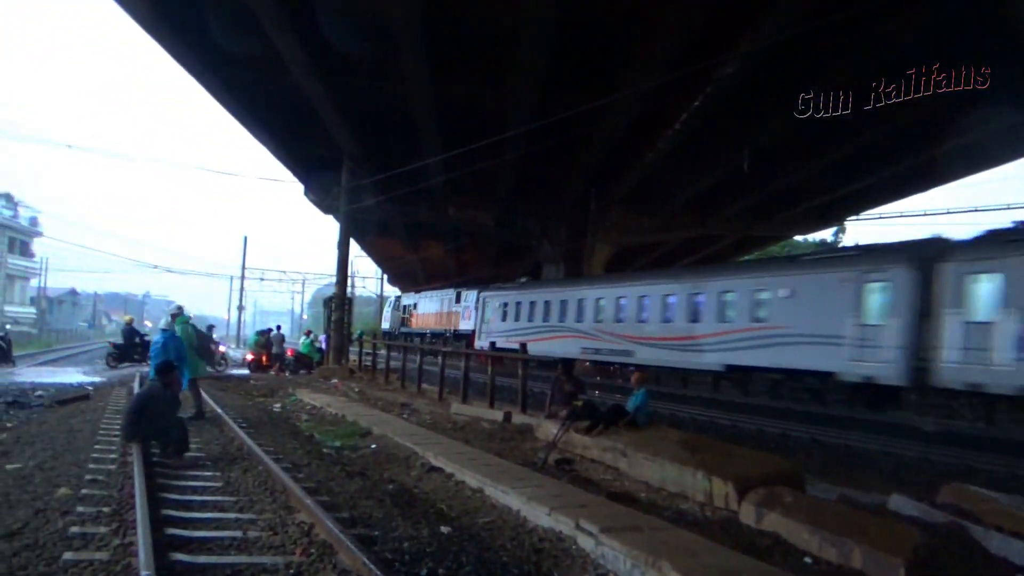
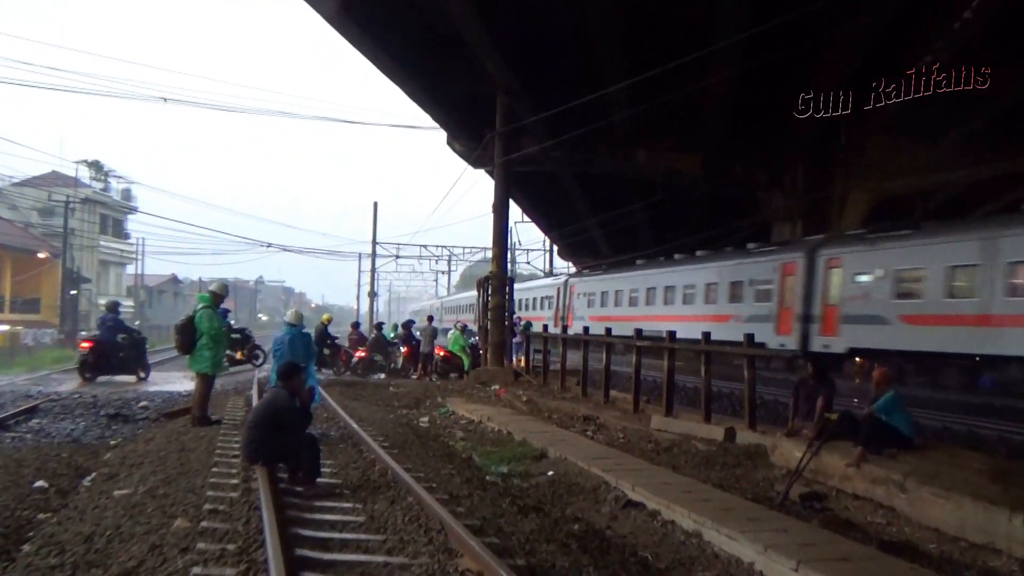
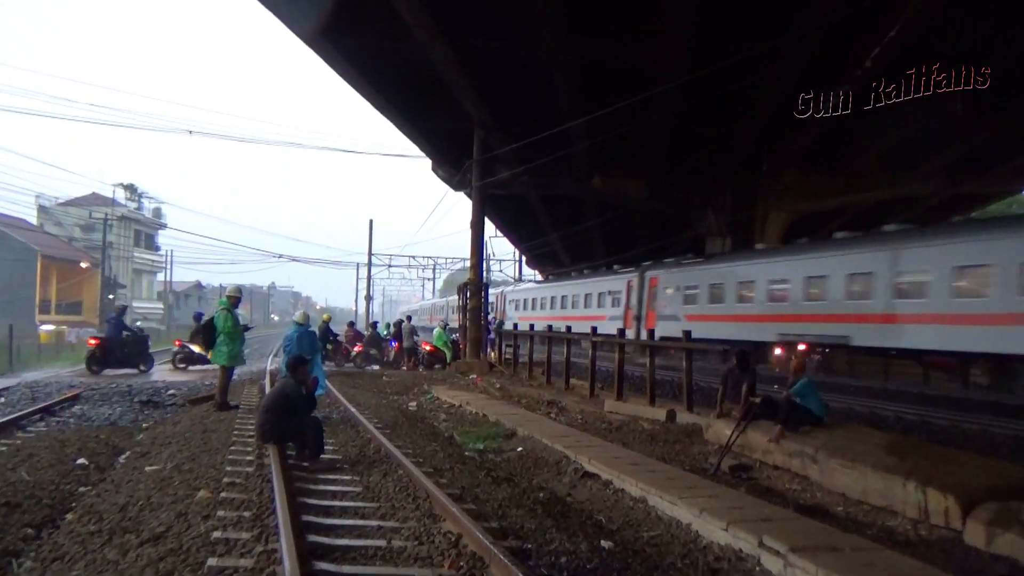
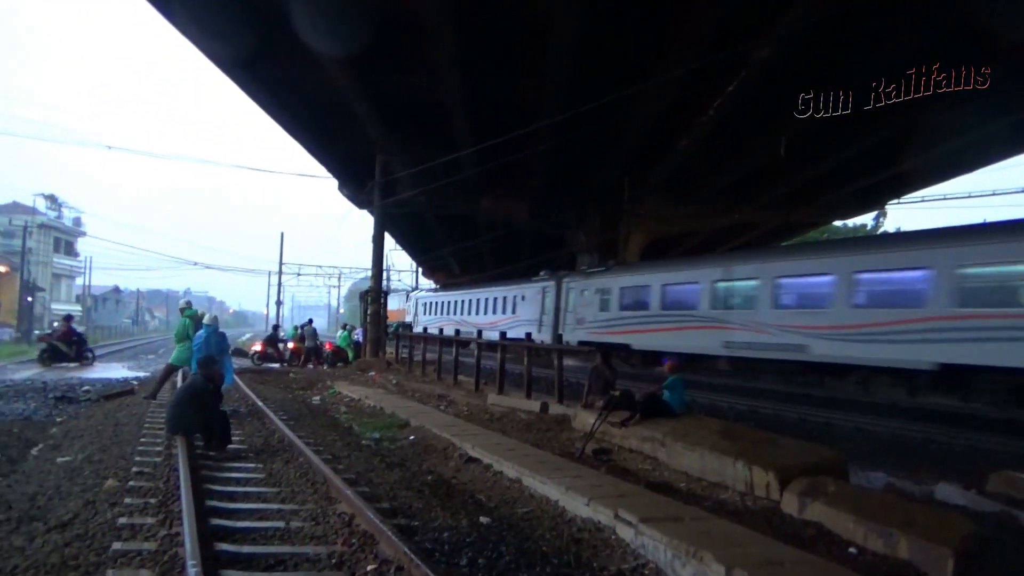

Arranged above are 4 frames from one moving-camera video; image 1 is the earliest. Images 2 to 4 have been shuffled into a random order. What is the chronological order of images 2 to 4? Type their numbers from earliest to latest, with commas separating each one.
4, 3, 2
